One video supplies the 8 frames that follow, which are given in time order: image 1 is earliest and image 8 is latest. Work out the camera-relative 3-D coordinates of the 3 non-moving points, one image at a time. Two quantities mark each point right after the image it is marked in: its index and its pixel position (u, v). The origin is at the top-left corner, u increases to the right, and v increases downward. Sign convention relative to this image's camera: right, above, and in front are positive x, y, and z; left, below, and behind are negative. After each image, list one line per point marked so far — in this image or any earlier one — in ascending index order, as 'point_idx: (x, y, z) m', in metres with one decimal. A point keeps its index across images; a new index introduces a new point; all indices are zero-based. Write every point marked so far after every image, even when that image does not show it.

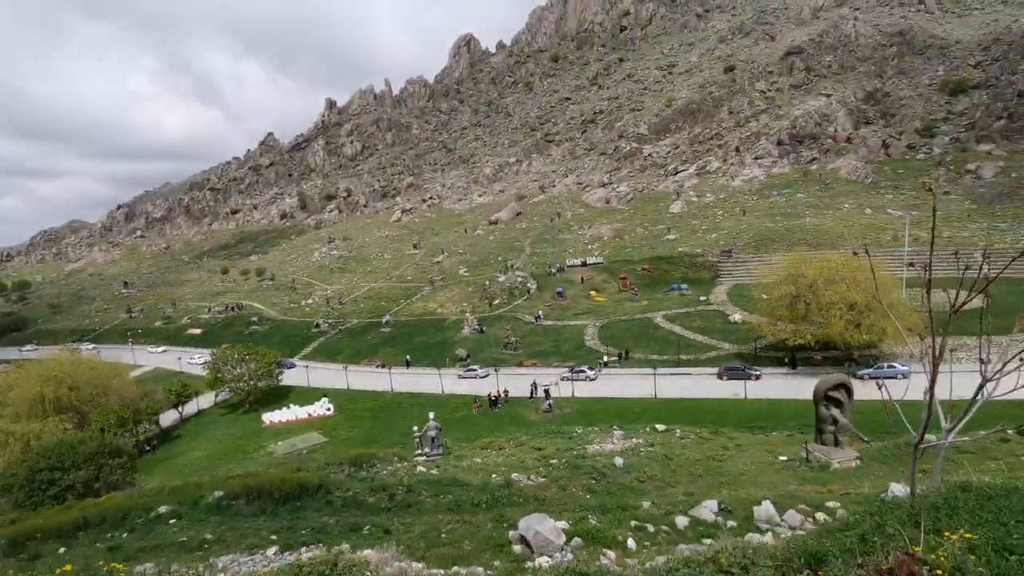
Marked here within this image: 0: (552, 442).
0: (+1.4, -5.0, +16.7) m
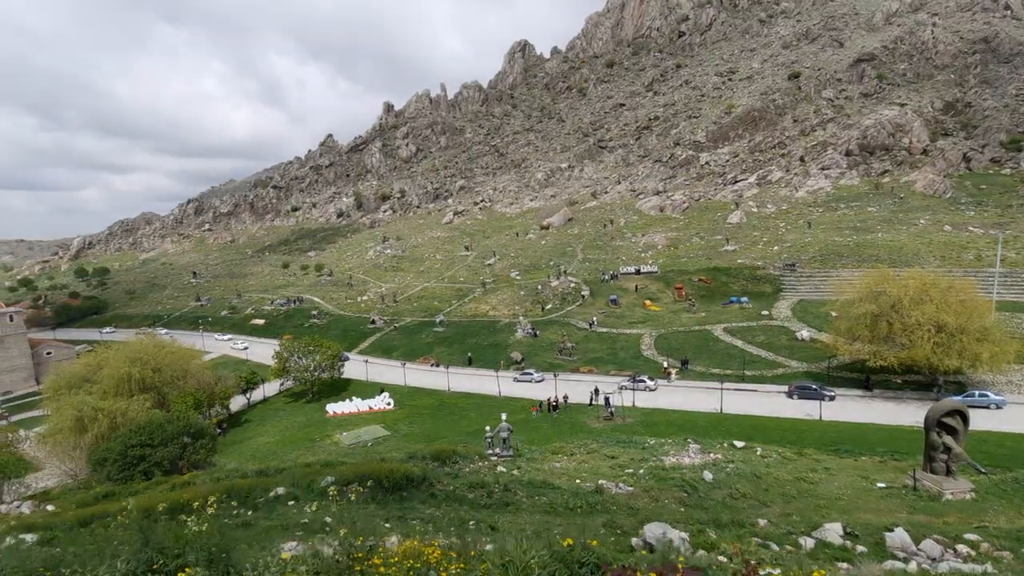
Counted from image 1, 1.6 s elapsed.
0: (+3.7, -5.2, +16.5) m
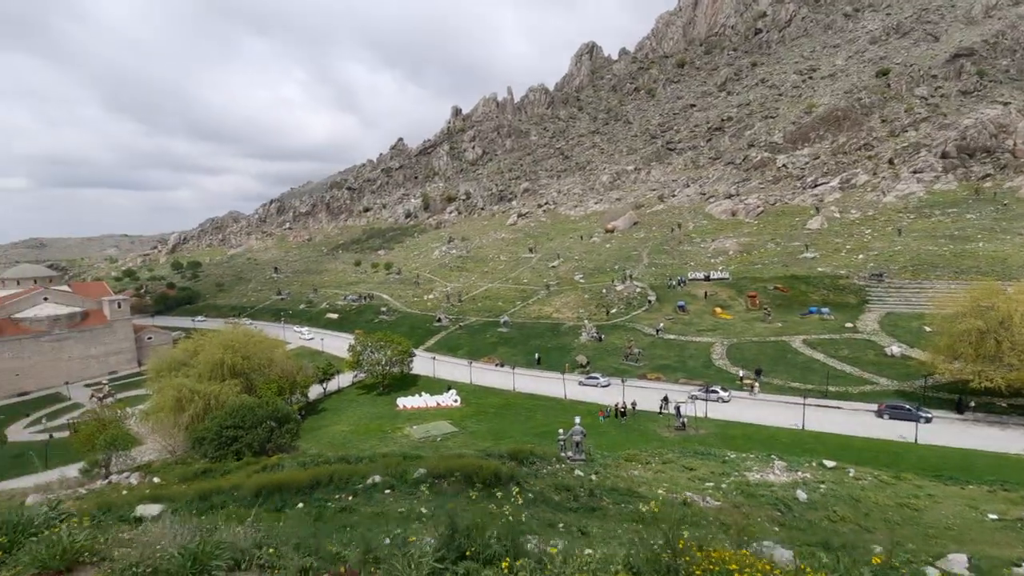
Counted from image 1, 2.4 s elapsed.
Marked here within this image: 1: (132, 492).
0: (+6.0, -5.4, +16.0) m
1: (-12.5, -6.8, +17.1) m
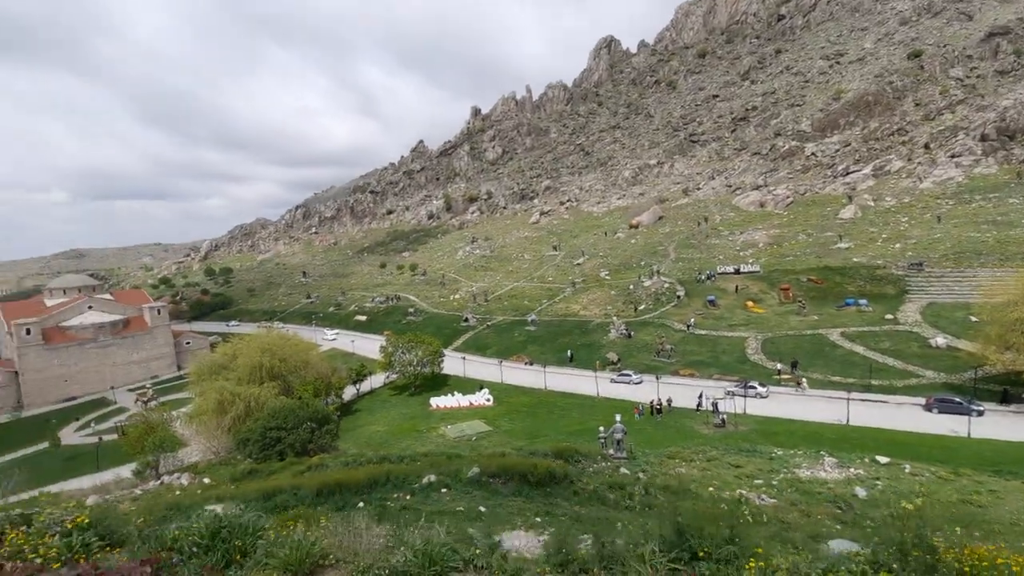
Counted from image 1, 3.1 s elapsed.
0: (+7.3, -5.2, +15.7) m
1: (-11.1, -7.0, +17.6) m
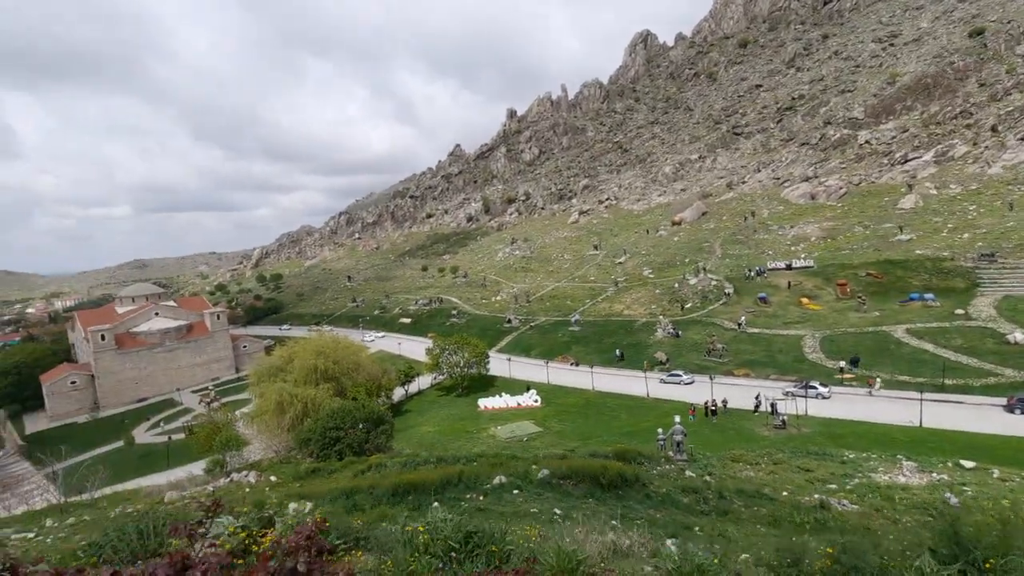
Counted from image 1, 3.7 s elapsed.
0: (+9.0, -5.1, +15.1) m
1: (-9.1, -7.3, +18.4) m
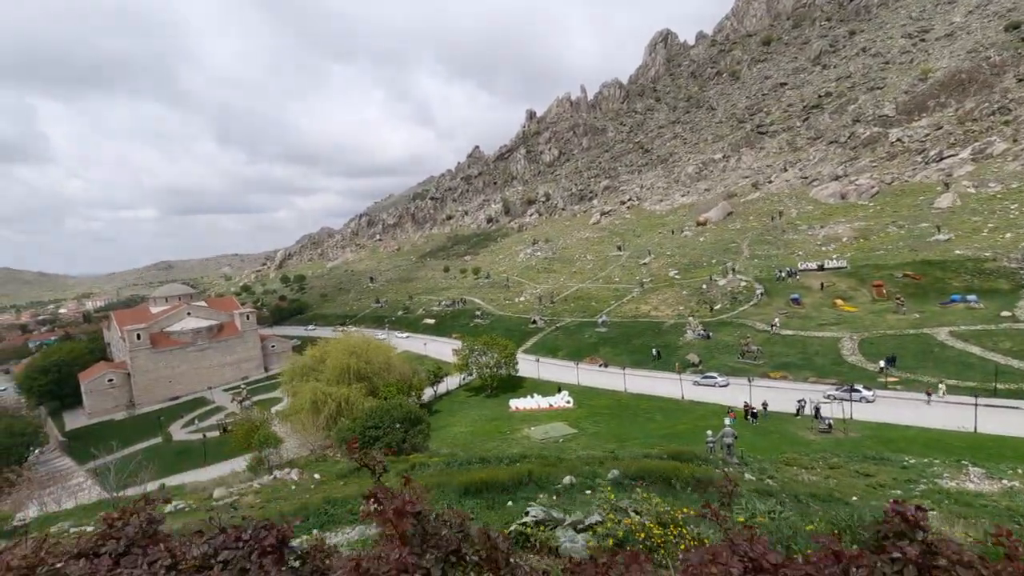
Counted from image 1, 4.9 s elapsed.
0: (+10.4, -5.1, +14.7) m
1: (-7.6, -7.3, +18.6) m
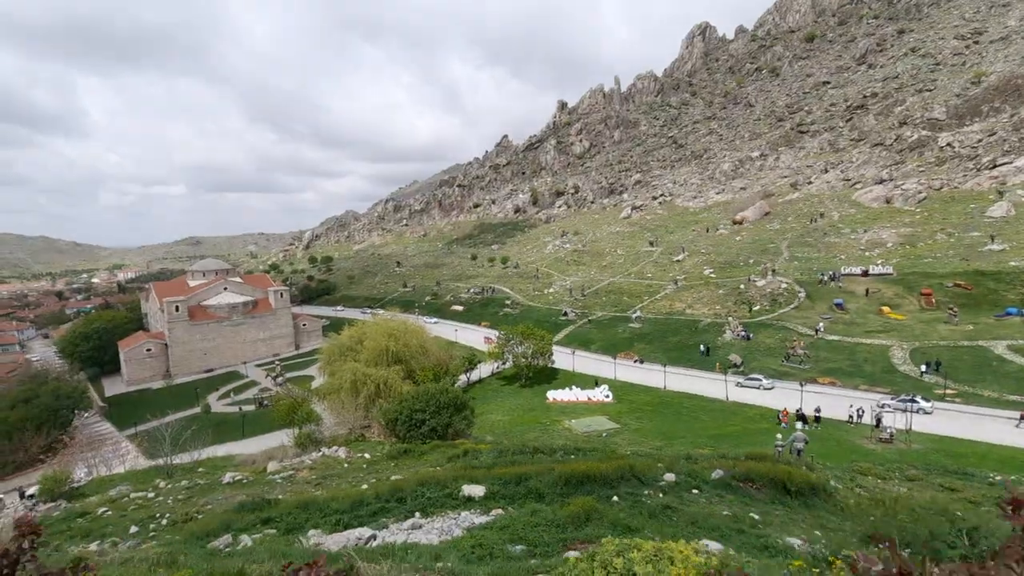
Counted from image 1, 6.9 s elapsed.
0: (+12.3, -5.3, +14.0) m
1: (-5.6, -6.5, +18.7) m
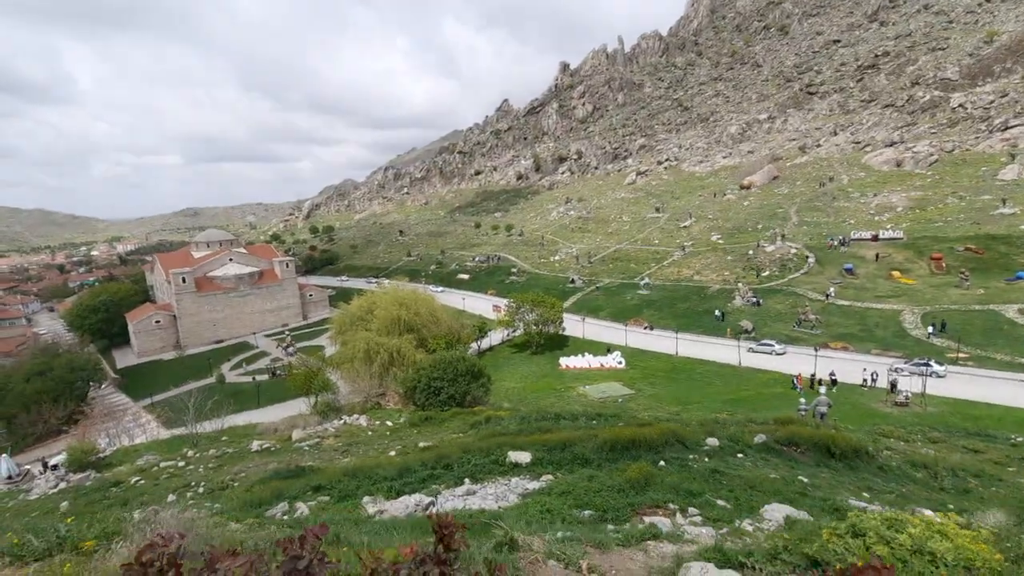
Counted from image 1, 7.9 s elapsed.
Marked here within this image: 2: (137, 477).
0: (+13.1, -4.3, +14.2) m
1: (-4.8, -5.4, +19.0) m
2: (-13.1, -6.5, +18.1) m
